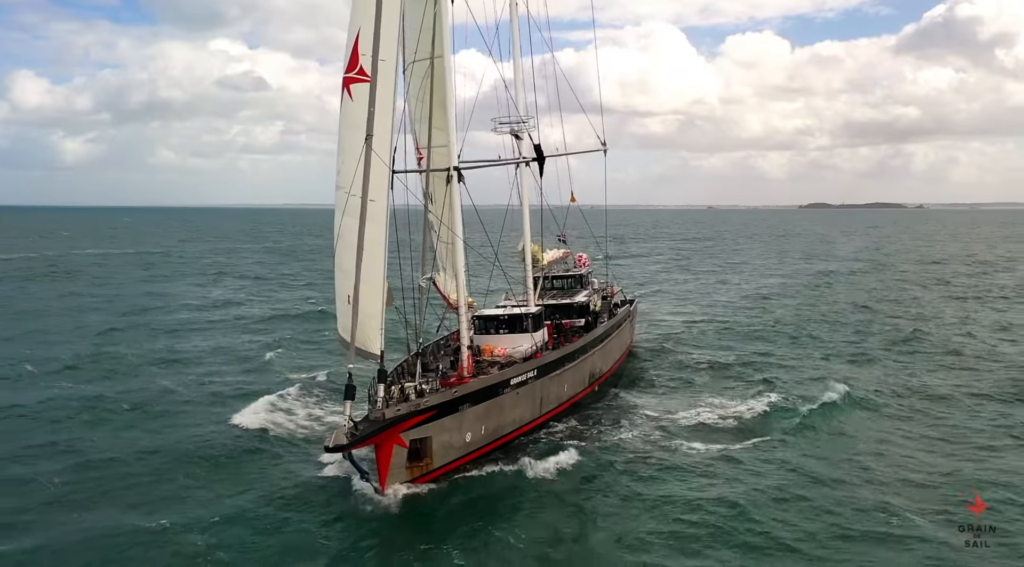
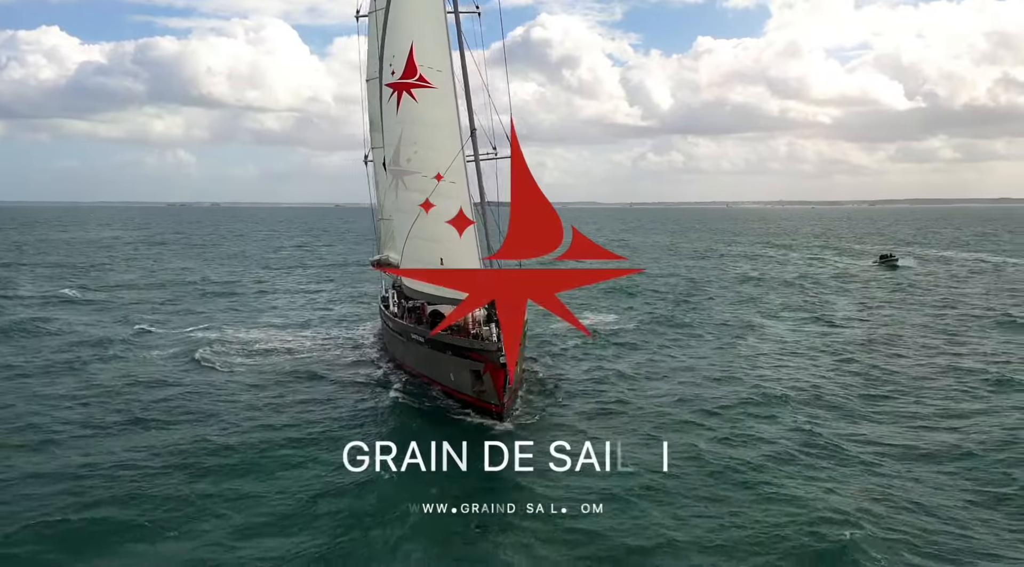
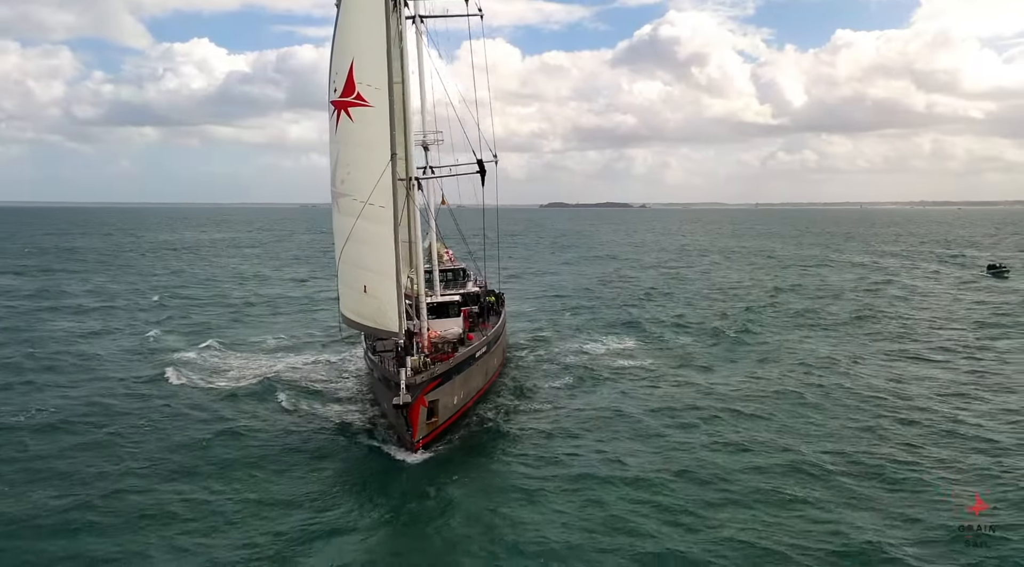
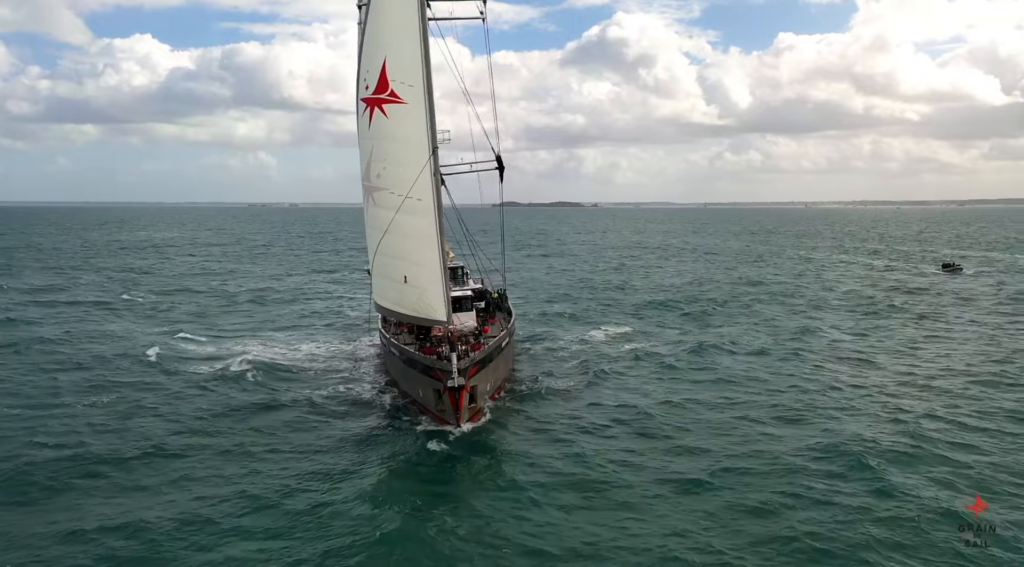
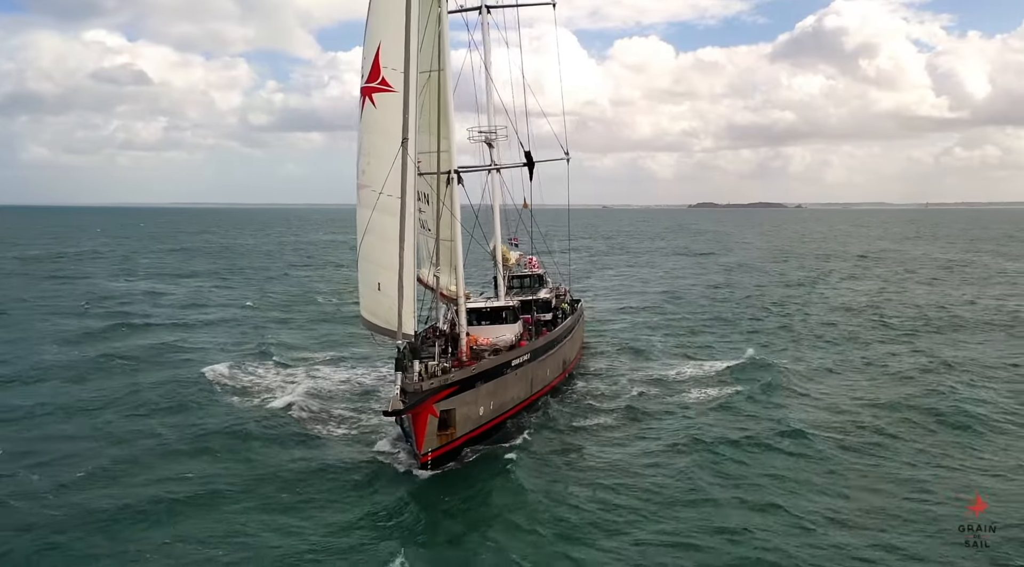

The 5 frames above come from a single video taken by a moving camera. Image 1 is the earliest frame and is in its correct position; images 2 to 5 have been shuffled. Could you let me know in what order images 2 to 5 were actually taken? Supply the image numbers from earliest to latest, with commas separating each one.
5, 3, 4, 2
